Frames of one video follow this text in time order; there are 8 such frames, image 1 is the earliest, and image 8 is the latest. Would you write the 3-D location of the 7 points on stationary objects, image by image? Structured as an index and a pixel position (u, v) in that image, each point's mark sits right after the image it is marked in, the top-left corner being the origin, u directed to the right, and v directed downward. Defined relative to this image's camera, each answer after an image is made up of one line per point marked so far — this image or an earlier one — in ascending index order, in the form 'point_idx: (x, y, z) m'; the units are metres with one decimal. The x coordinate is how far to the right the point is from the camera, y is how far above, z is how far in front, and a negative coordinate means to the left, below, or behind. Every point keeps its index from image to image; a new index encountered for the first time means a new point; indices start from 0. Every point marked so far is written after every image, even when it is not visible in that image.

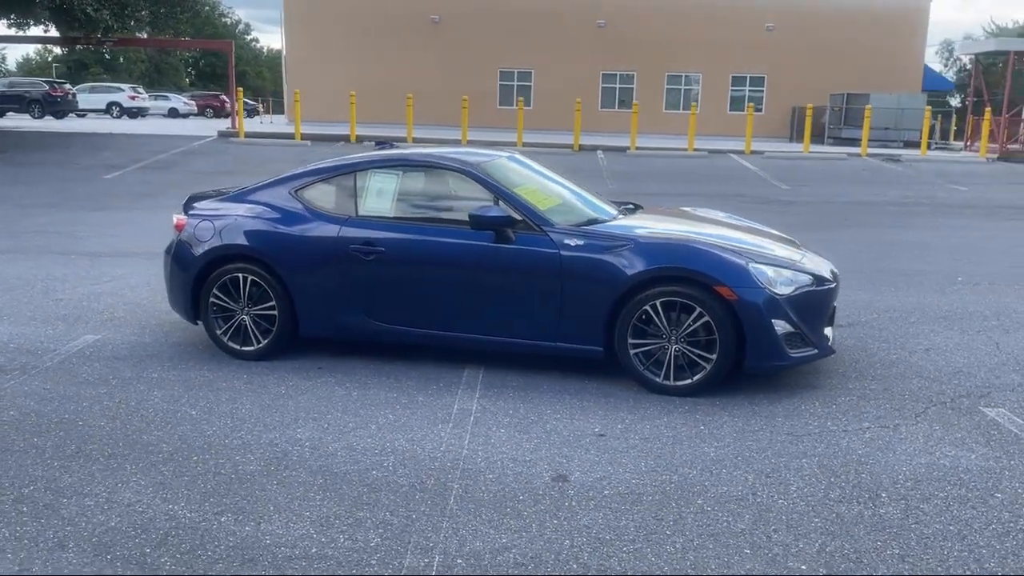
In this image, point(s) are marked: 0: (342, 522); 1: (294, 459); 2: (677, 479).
0: (-0.8, -1.1, +4.0) m
1: (-1.2, -0.9, +4.8) m
2: (+0.9, -1.0, +4.5) m
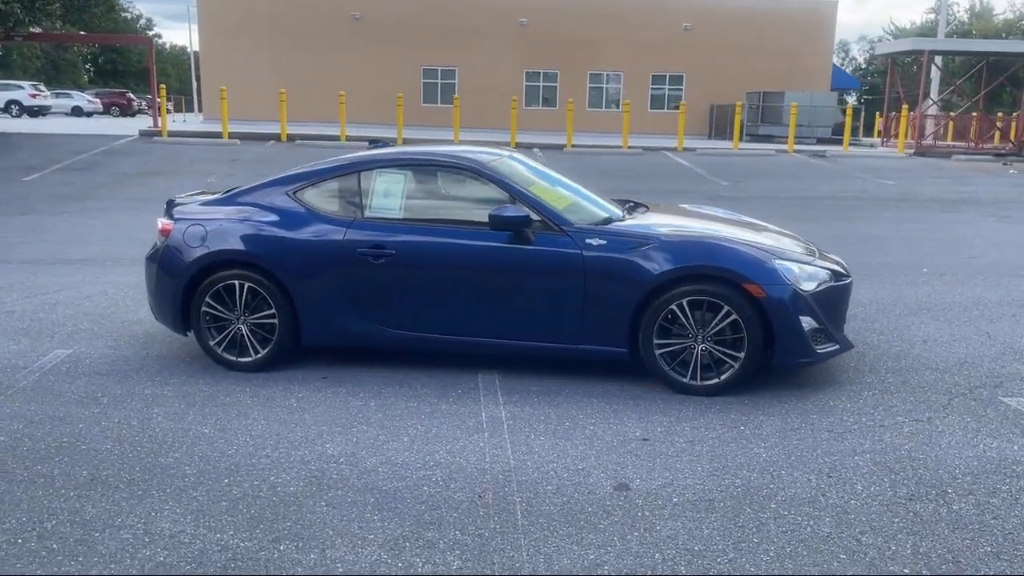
0: (-0.4, -1.1, +3.8) m
1: (-0.9, -1.0, +4.6) m
2: (+1.2, -1.0, +4.4) m
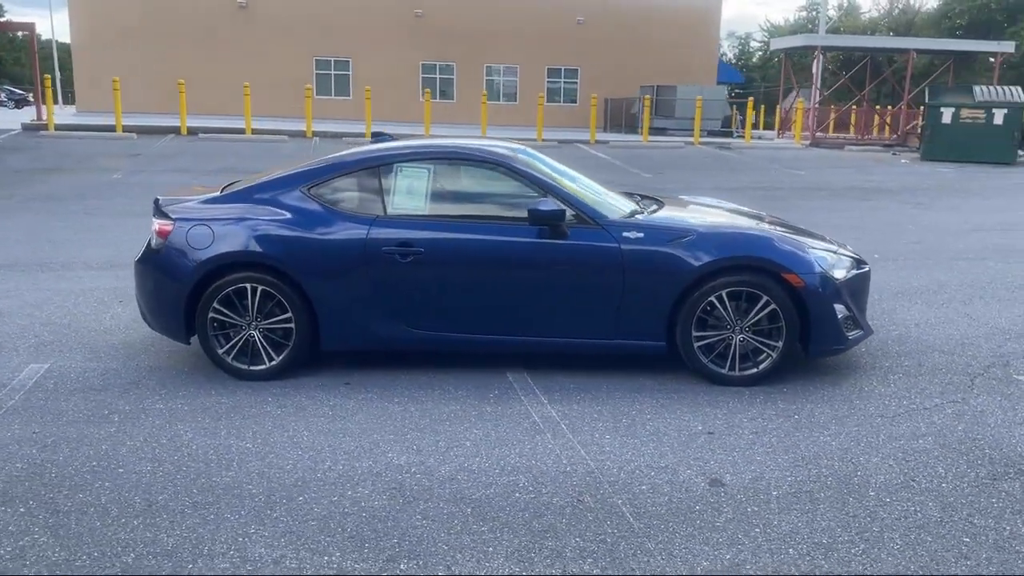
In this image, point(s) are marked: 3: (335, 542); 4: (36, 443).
0: (+0.1, -1.1, +3.6) m
1: (-0.5, -1.0, +4.3) m
2: (+1.6, -0.9, +4.5) m
3: (-0.8, -1.1, +3.8) m
4: (-2.7, -0.9, +5.0) m
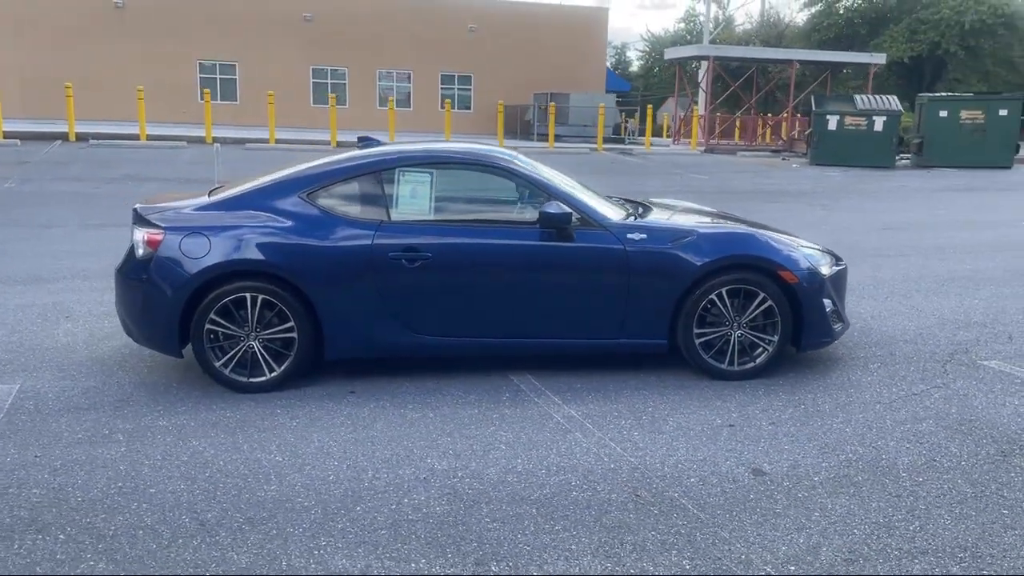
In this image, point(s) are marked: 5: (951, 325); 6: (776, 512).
0: (+0.5, -1.1, +3.7) m
1: (-0.2, -1.0, +4.3) m
2: (+1.9, -0.9, +4.7) m
3: (-0.4, -1.1, +3.7) m
4: (-2.5, -1.0, +4.6) m
5: (+3.8, -0.3, +7.6) m
6: (+1.2, -1.0, +4.0) m
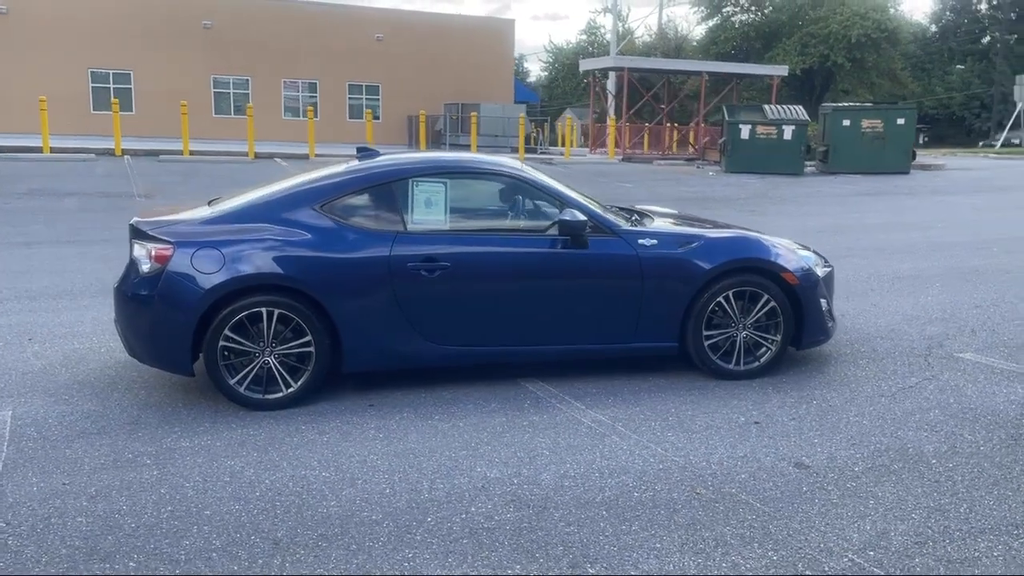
0: (+0.9, -1.1, +3.8) m
1: (+0.1, -1.0, +4.4) m
2: (+2.1, -0.9, +5.0) m
3: (0.0, -1.2, +3.7) m
4: (-2.2, -1.0, +4.4) m
5: (+3.7, -0.3, +8.1) m
6: (+1.6, -1.0, +4.2) m
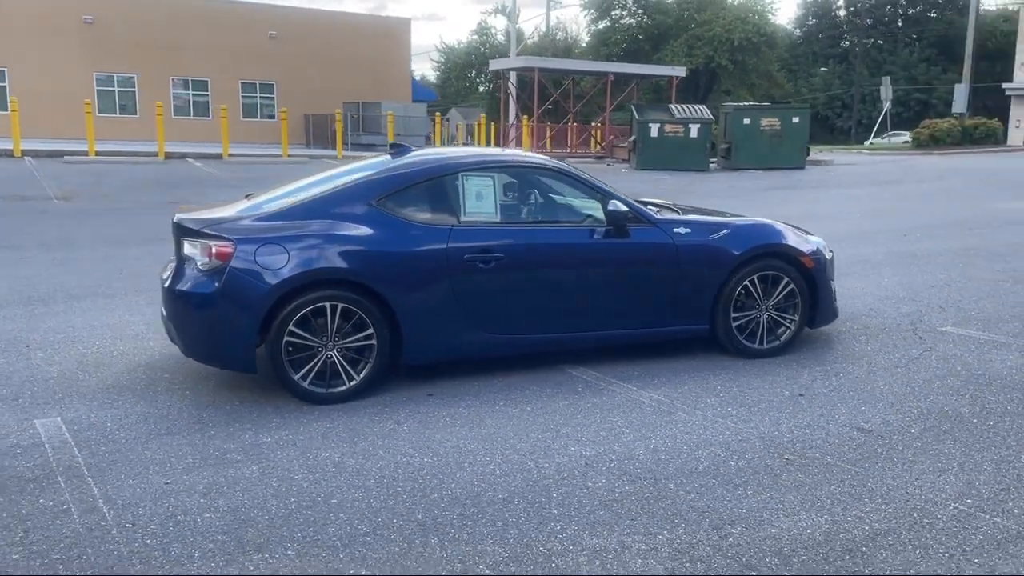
0: (+1.5, -1.0, +4.2) m
1: (+0.7, -1.0, +4.6) m
2: (+2.6, -0.8, +5.5) m
3: (+0.6, -1.1, +4.0) m
4: (-1.6, -1.0, +4.4) m
5: (+3.8, -0.1, +8.8) m
6: (+2.1, -0.9, +4.7) m
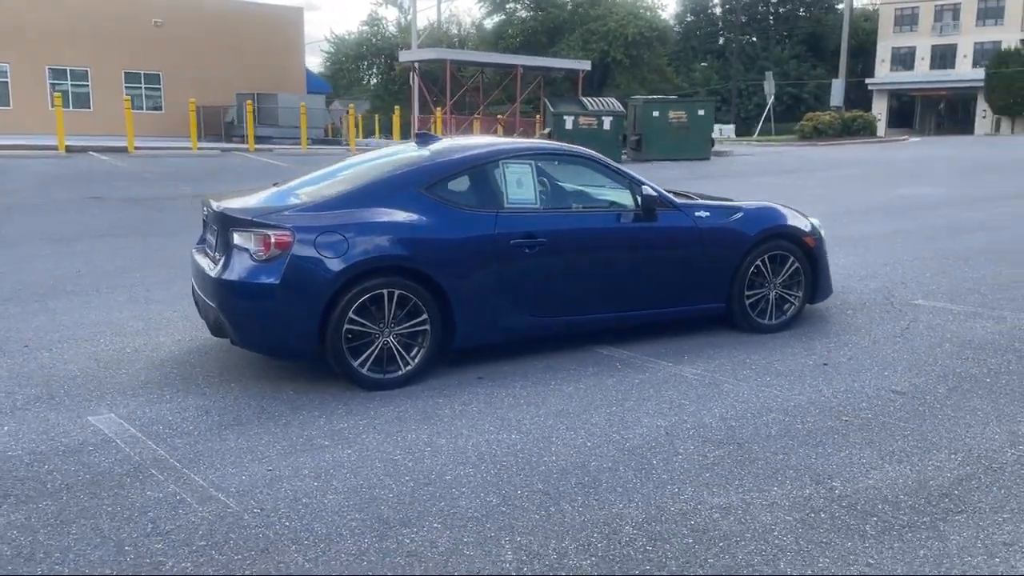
0: (+2.0, -0.9, +4.6) m
1: (+1.2, -0.8, +4.9) m
2: (+2.9, -0.6, +6.0) m
3: (+1.2, -1.0, +4.3) m
4: (-1.1, -1.0, +4.4) m
5: (+3.7, +0.1, +9.4) m
6: (+2.6, -0.8, +5.2) m
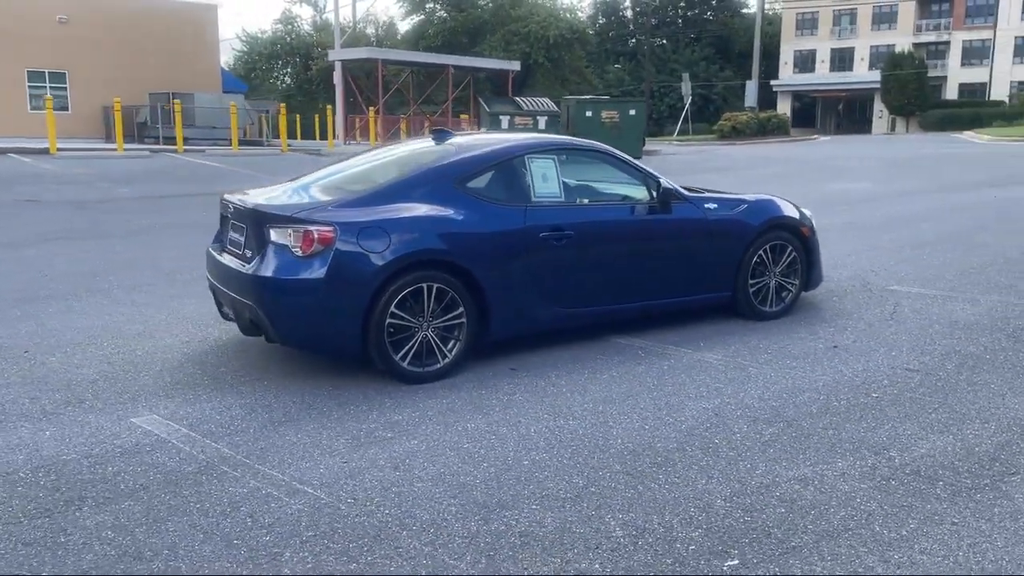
0: (+2.4, -0.8, +4.9) m
1: (+1.5, -0.7, +5.2) m
2: (+3.2, -0.5, +6.4) m
3: (+1.6, -0.9, +4.5) m
4: (-0.7, -0.9, +4.4) m
5: (+3.6, +0.2, +9.9) m
6: (+2.9, -0.6, +5.5) m
